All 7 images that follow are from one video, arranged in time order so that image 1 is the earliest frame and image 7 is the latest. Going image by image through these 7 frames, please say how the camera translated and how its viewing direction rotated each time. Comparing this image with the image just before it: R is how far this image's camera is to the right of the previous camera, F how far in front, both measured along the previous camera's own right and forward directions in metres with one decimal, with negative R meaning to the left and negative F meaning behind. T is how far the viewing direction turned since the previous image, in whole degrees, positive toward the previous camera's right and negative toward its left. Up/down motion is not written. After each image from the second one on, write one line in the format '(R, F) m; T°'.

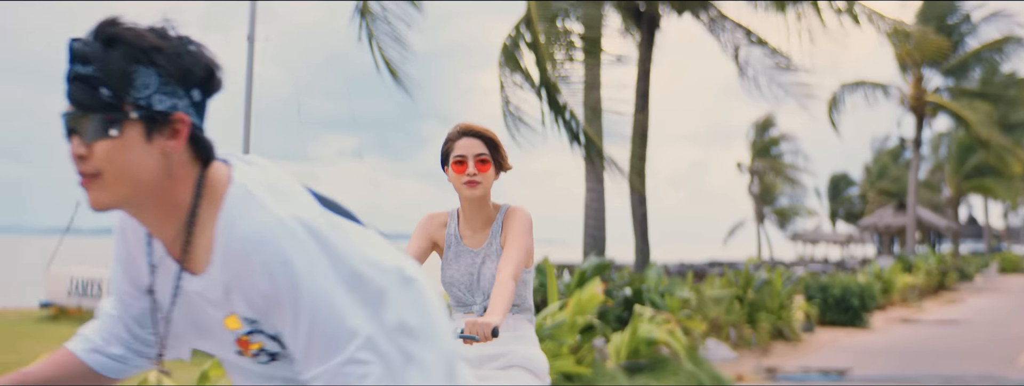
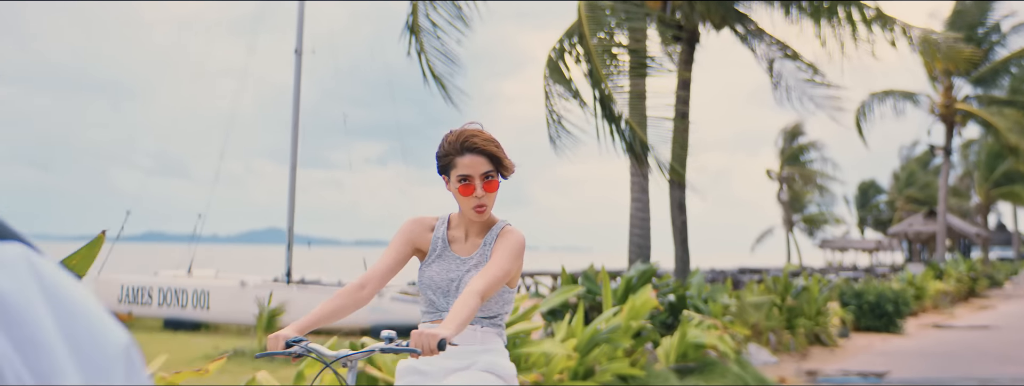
(-0.3, -0.4) m; -1°
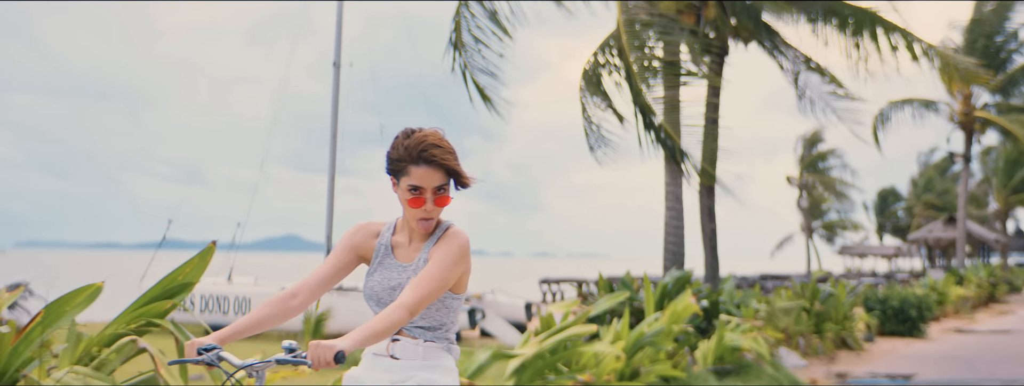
(-0.3, -0.4) m; -1°
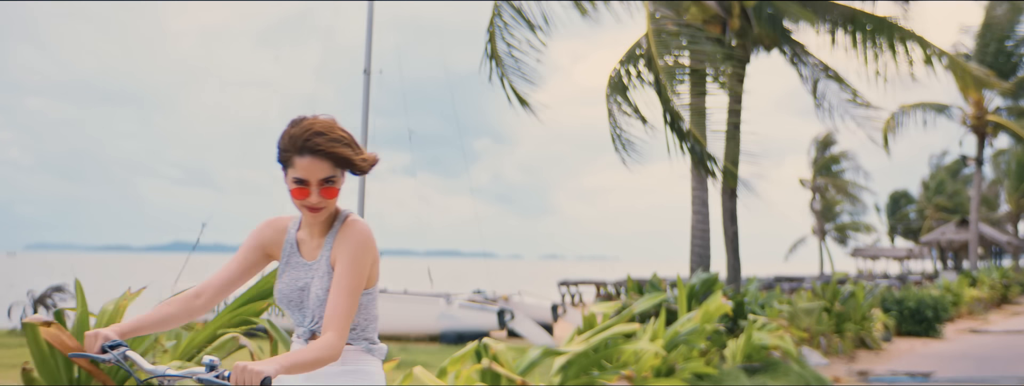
(-0.3, -0.4) m; -1°
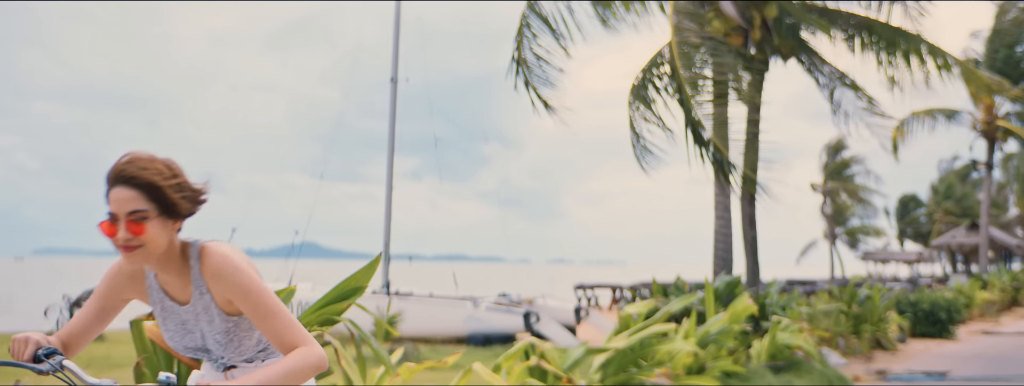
(-0.3, -0.4) m; 0°
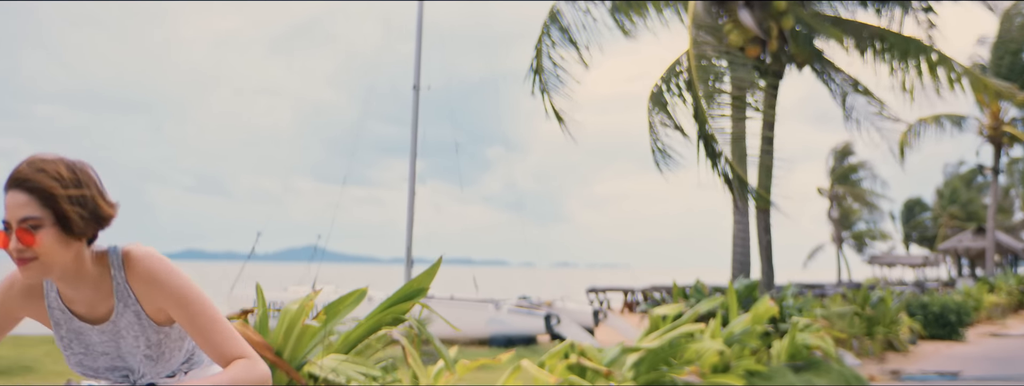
(-0.3, -0.3) m; 0°
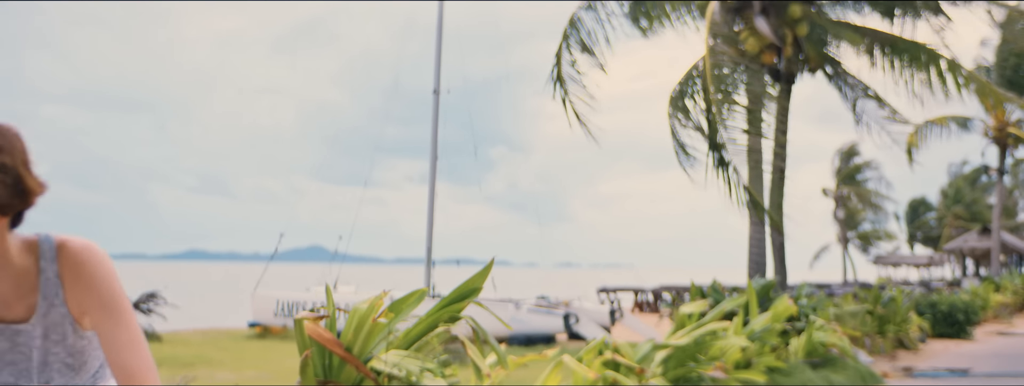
(-0.3, -0.3) m; 0°
